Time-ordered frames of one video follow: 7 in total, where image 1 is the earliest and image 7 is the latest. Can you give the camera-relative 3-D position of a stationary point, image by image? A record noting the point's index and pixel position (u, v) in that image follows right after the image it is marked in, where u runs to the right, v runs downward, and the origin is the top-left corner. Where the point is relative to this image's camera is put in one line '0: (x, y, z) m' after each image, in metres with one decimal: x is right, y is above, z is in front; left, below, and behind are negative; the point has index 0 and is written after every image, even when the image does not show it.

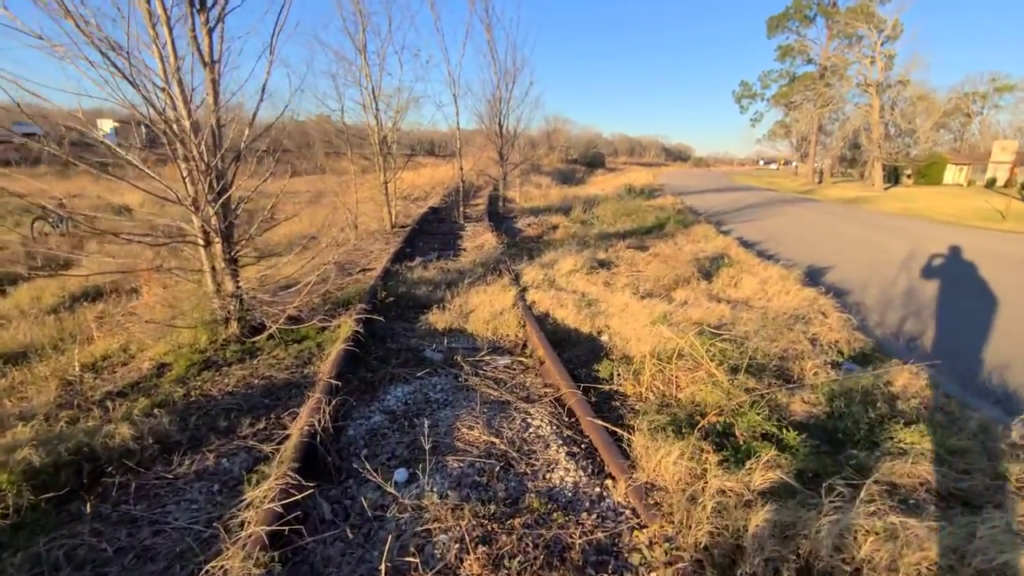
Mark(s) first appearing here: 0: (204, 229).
0: (-3.2, +0.6, +5.3) m
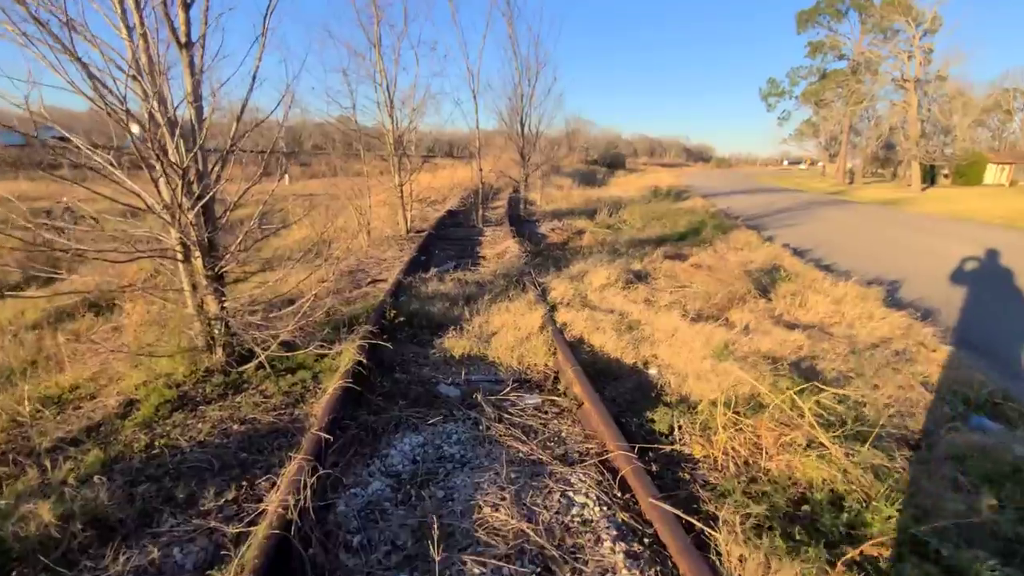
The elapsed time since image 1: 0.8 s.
0: (-3.0, +0.4, +4.5) m
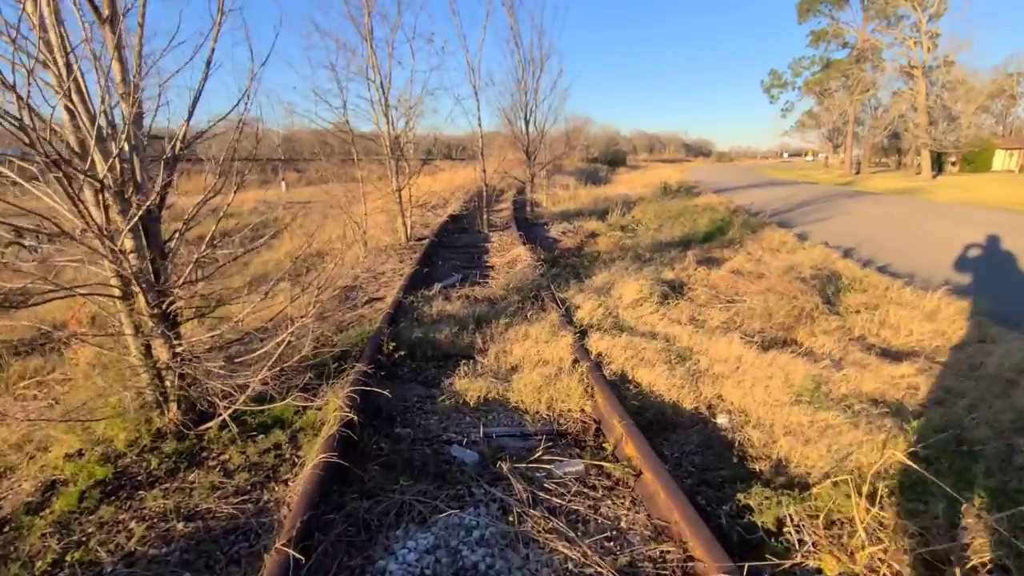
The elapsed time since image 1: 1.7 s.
0: (-2.8, +0.1, +3.5) m
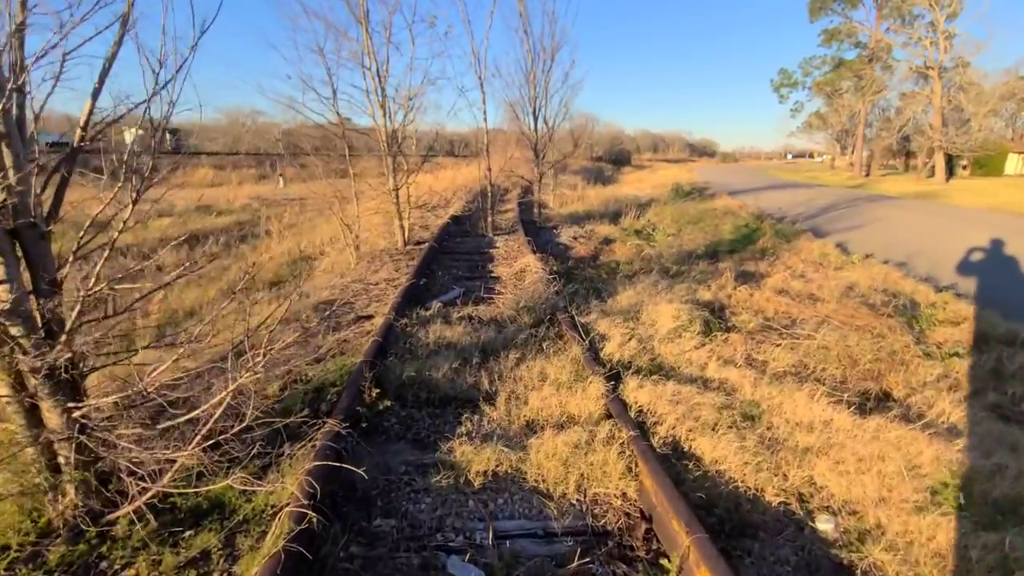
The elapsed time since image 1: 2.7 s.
0: (-2.6, -0.1, +2.5) m
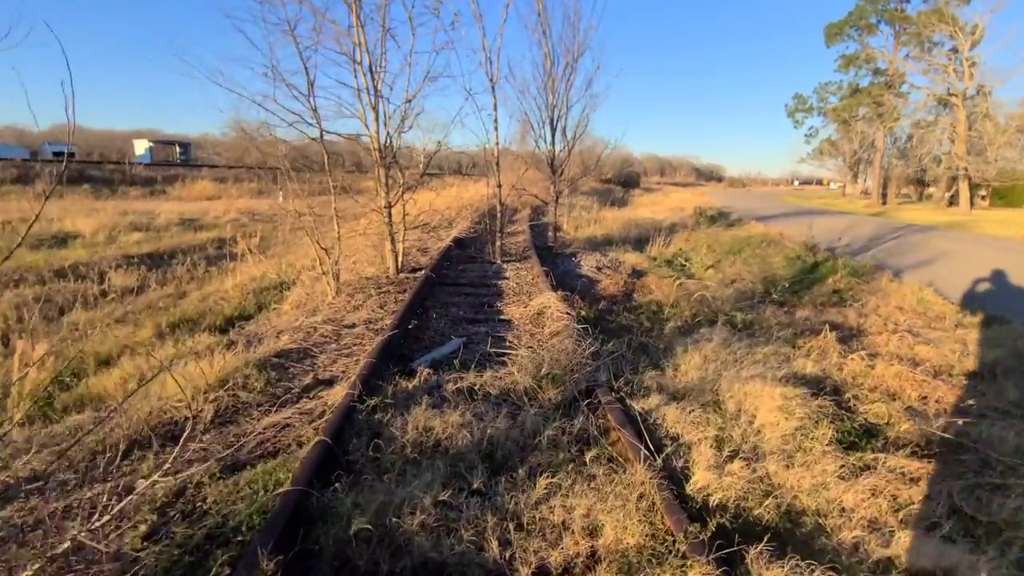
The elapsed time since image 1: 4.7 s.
0: (-2.5, -0.5, +0.6) m
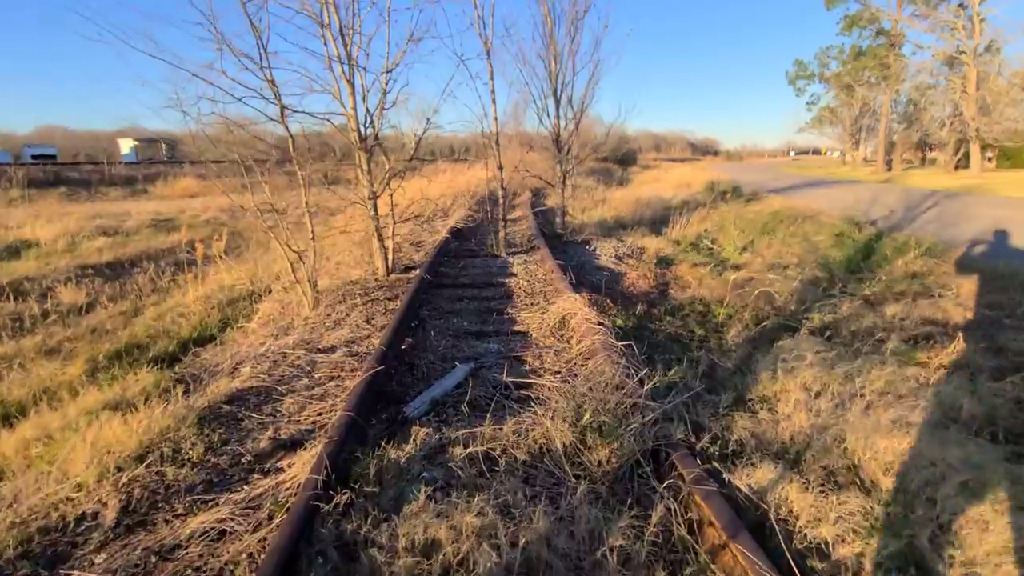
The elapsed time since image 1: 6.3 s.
0: (-2.3, -0.8, -0.7) m
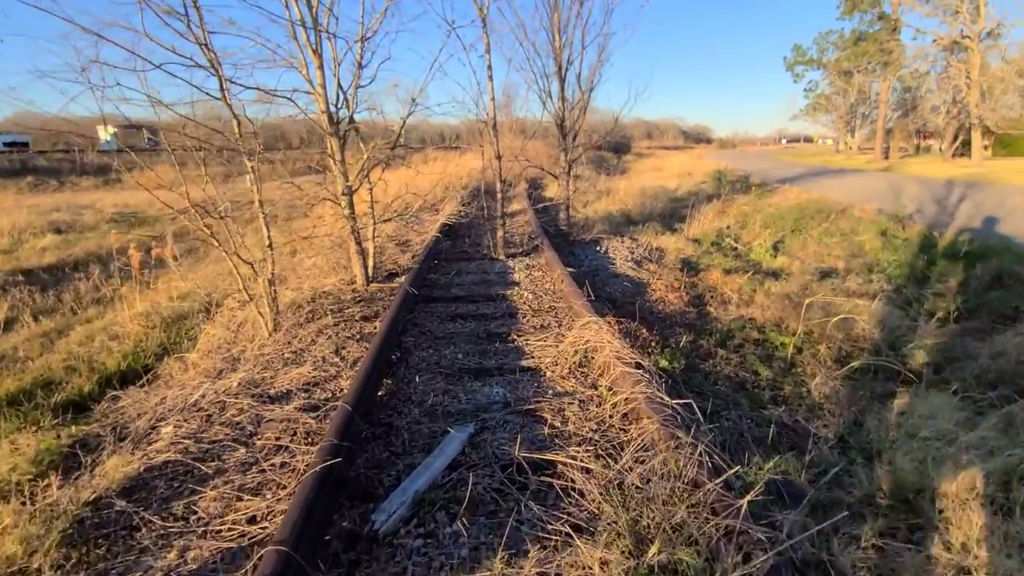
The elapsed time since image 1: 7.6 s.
0: (-2.1, -1.2, -1.9) m
